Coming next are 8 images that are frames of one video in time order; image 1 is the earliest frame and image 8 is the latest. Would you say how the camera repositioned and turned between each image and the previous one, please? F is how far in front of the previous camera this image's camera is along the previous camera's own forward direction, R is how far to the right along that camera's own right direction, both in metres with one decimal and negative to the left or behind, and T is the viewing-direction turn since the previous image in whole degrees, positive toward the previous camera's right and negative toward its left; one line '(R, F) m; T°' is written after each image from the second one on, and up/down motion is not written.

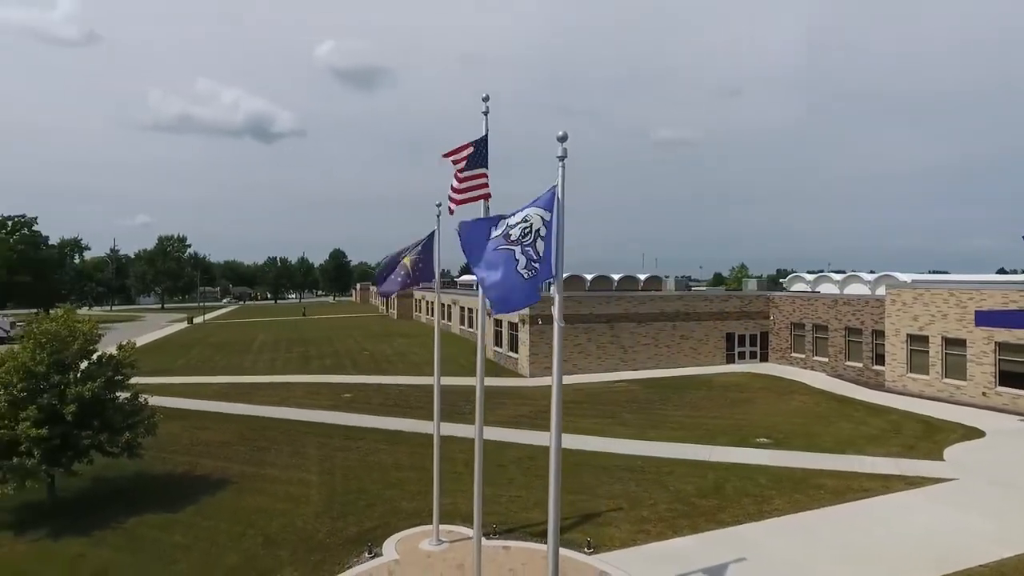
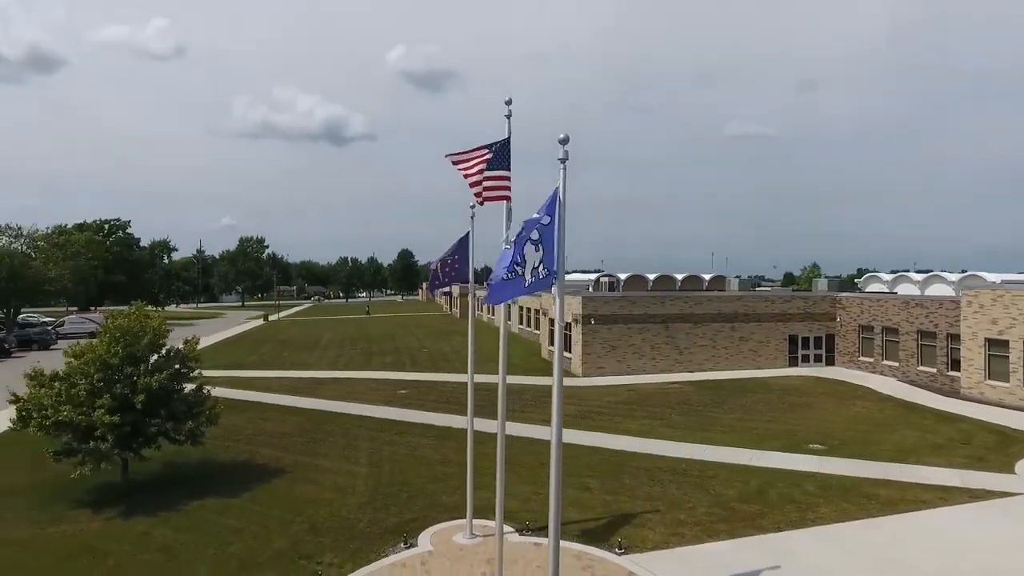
(+0.6, -0.1) m; -6°
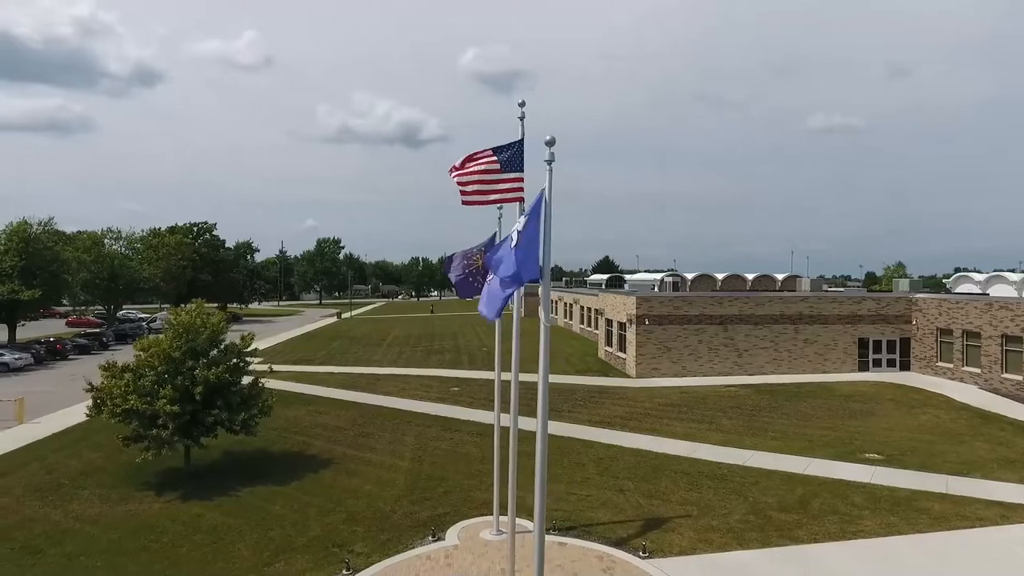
(+0.9, -0.1) m; -7°
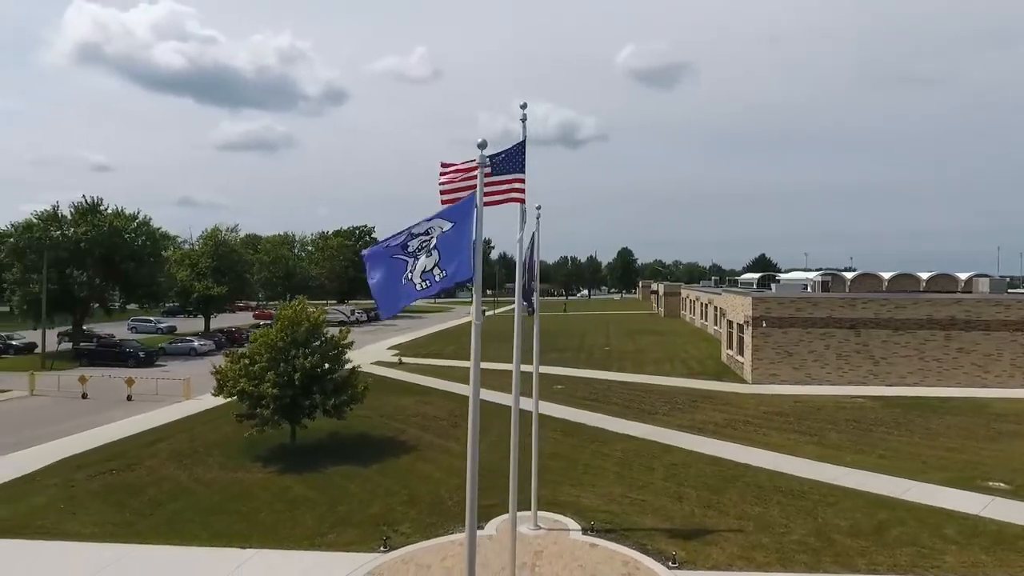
(+2.3, +0.1) m; -14°
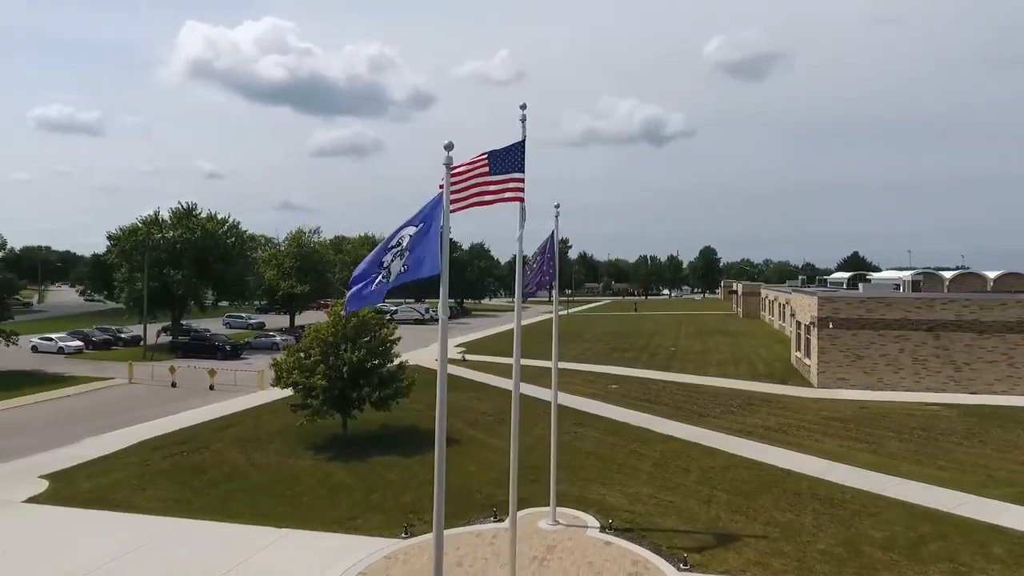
(+1.2, -0.1) m; -8°
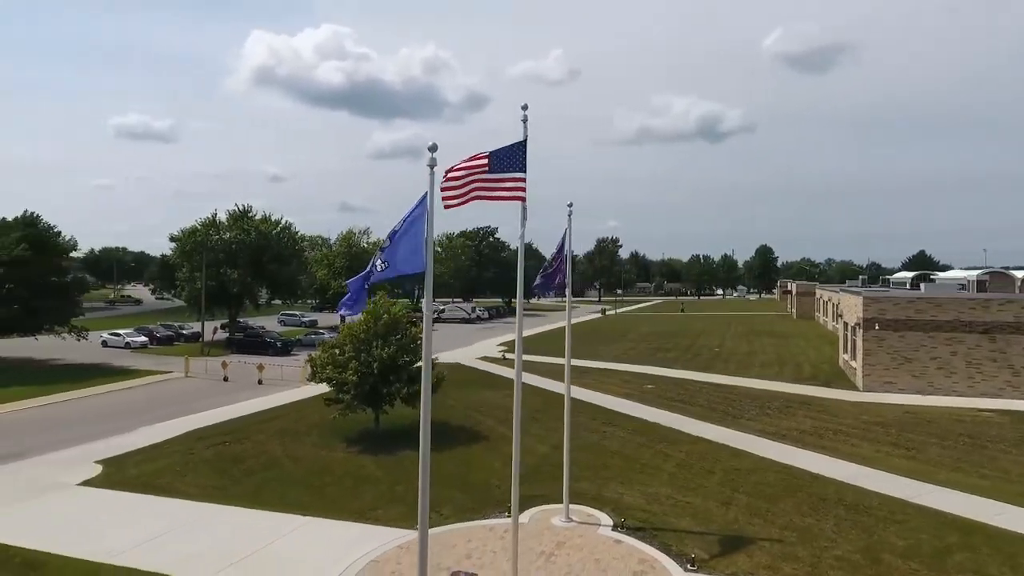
(+0.8, -0.1) m; -5°
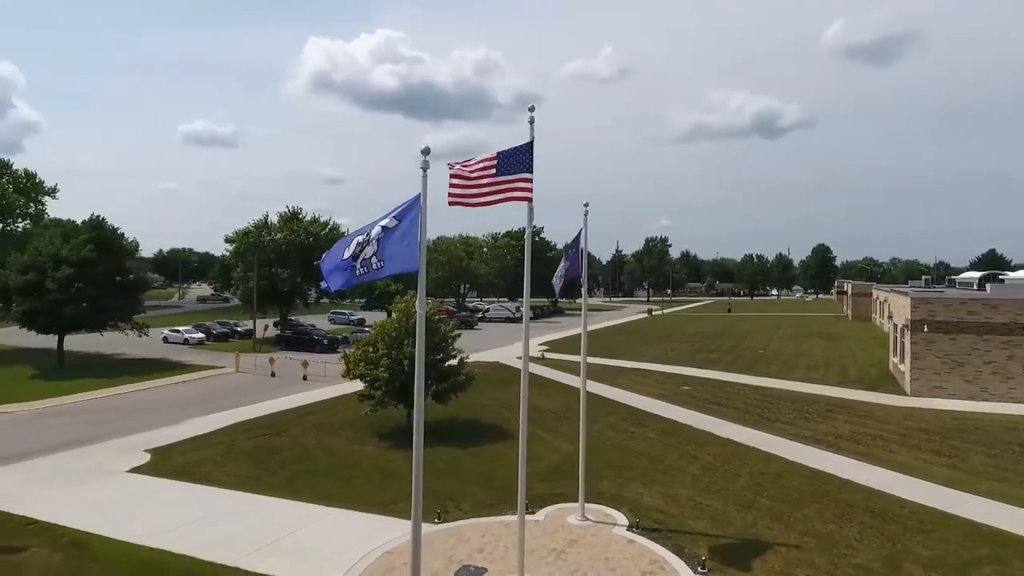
(+0.7, -0.1) m; -5°
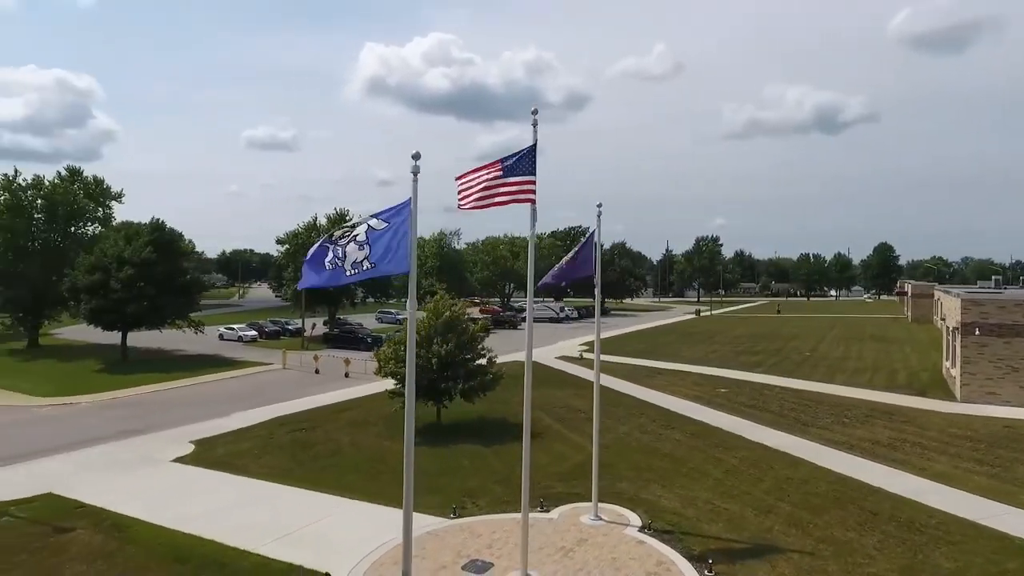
(+0.7, -0.1) m; -5°
